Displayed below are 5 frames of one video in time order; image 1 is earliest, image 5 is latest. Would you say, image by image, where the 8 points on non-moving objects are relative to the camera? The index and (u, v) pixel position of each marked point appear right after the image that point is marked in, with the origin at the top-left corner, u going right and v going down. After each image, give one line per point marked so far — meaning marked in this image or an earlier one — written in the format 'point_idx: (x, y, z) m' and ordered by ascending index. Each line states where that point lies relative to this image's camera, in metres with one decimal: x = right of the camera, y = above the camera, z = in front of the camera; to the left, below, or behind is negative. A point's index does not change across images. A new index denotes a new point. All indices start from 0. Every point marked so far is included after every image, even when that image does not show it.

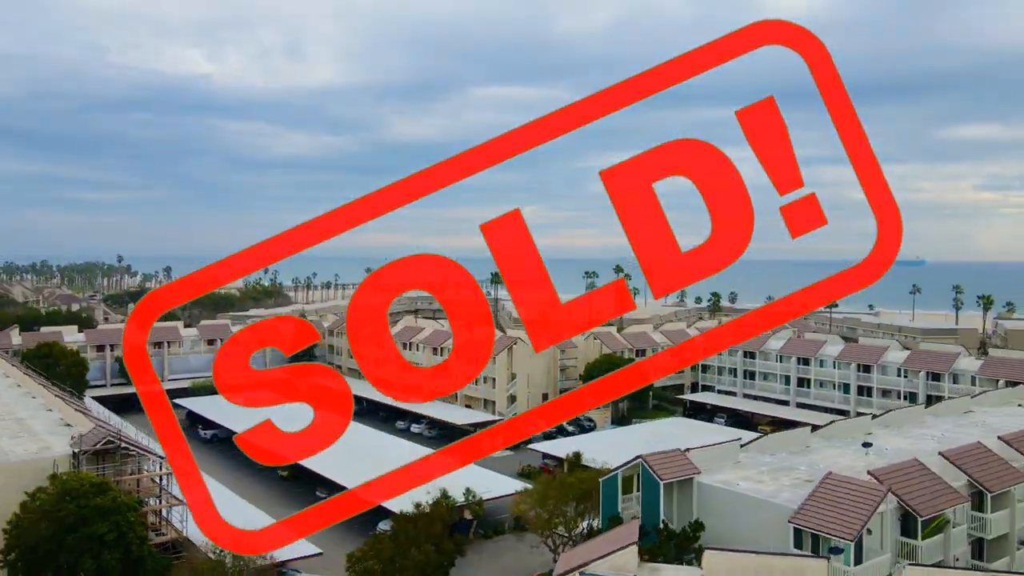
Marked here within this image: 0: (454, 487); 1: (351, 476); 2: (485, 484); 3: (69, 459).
0: (-1.4, -5.0, +17.4) m
1: (-4.4, -5.1, +18.9) m
2: (-0.7, -5.1, +18.1) m
3: (-8.9, -3.5, +14.0) m
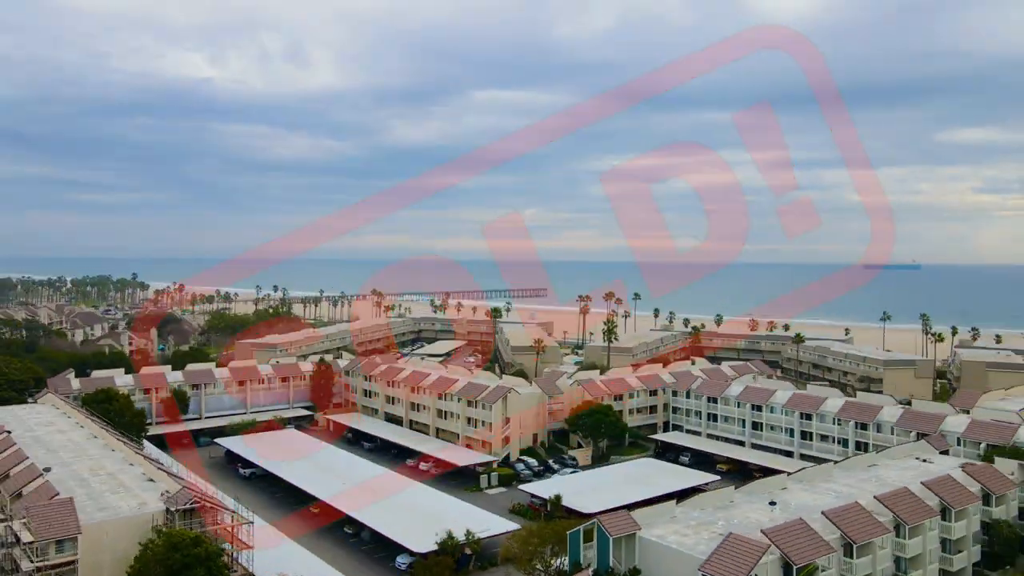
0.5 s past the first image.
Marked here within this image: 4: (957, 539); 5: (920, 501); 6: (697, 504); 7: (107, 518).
0: (-1.7, -7.6, +21.7) m
1: (-4.6, -7.6, +23.2) m
2: (-0.9, -7.6, +22.4) m
3: (-9.2, -6.0, +18.3) m
4: (+12.3, -7.0, +19.2) m
5: (+11.0, -5.8, +18.8) m
6: (+5.1, -5.9, +18.9) m
7: (-10.6, -6.0, +18.0) m
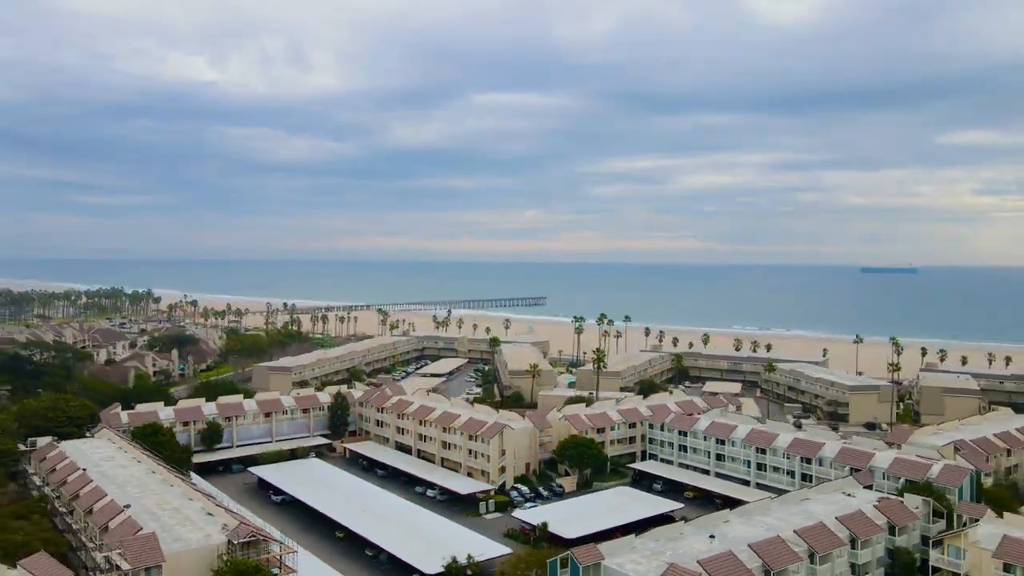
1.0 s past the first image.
0: (-2.0, -10.1, +26.3) m
1: (-4.9, -10.2, +27.8) m
2: (-1.2, -10.1, +27.0) m
3: (-9.4, -8.6, +22.9) m
4: (+12.1, -9.5, +23.8) m
5: (+10.8, -8.3, +23.4) m
6: (+4.8, -8.4, +23.4) m
7: (-10.8, -8.6, +22.6) m
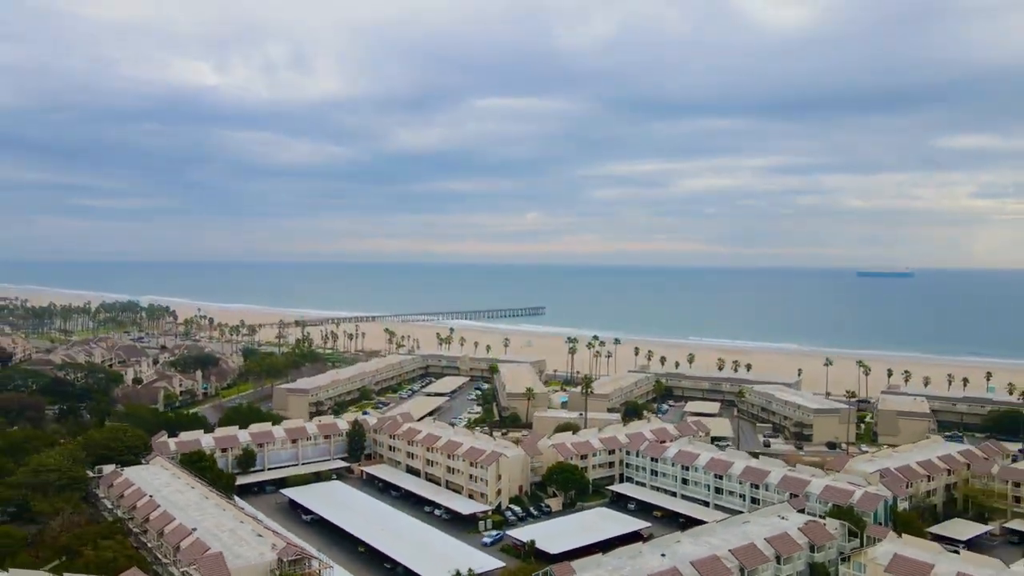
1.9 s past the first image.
0: (-2.3, -13.0, +32.2) m
1: (-5.2, -13.1, +33.7) m
2: (-1.5, -13.0, +32.9) m
3: (-9.7, -11.5, +28.8) m
4: (+11.8, -12.4, +29.7) m
5: (+10.5, -11.2, +29.2) m
6: (+4.5, -11.3, +29.3) m
7: (-11.1, -11.5, +28.6) m
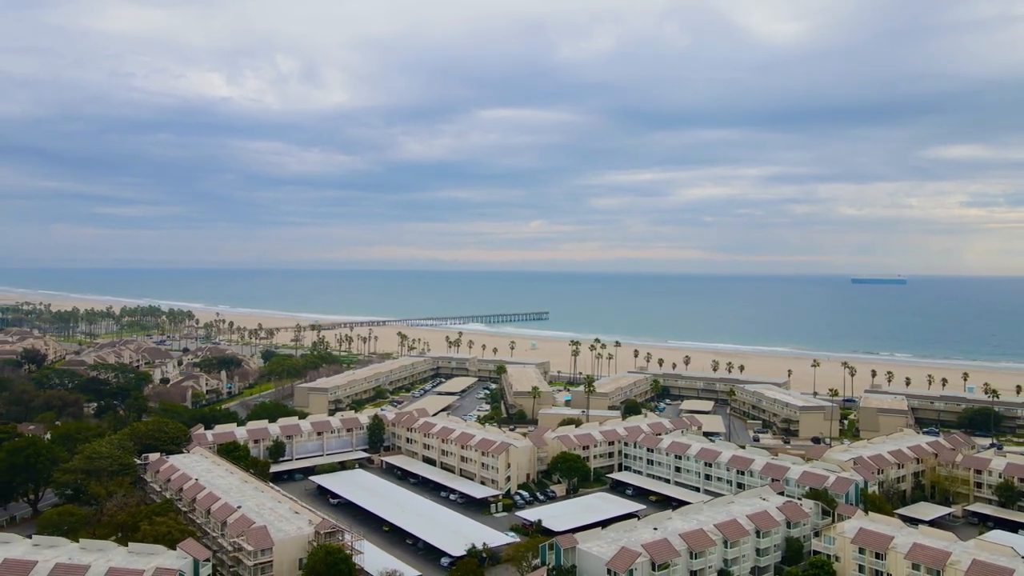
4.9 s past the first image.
0: (-1.8, -13.2, +36.2) m
1: (-4.7, -13.3, +37.7) m
2: (-1.0, -13.3, +36.9) m
3: (-9.3, -11.7, +32.8) m
4: (+12.3, -12.6, +33.6) m
5: (+11.0, -11.5, +33.2) m
6: (+5.0, -11.6, +33.3) m
7: (-10.7, -11.7, +32.6) m
